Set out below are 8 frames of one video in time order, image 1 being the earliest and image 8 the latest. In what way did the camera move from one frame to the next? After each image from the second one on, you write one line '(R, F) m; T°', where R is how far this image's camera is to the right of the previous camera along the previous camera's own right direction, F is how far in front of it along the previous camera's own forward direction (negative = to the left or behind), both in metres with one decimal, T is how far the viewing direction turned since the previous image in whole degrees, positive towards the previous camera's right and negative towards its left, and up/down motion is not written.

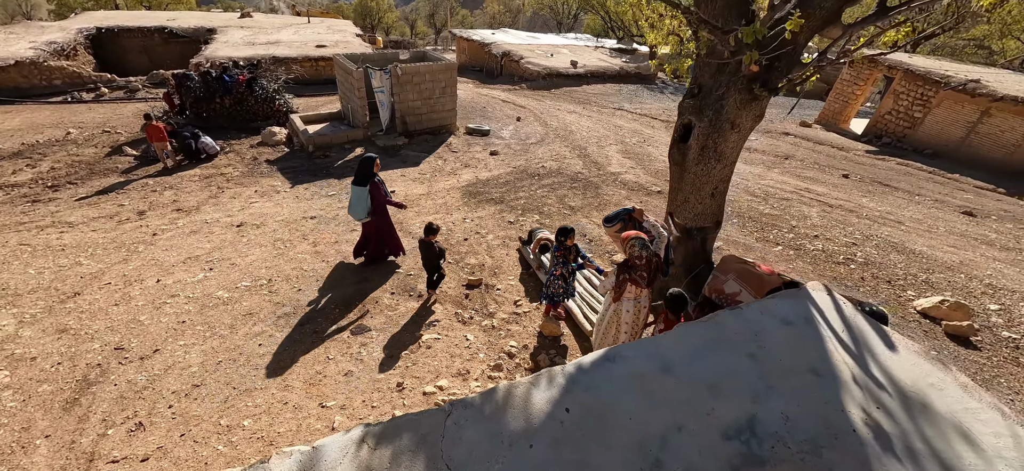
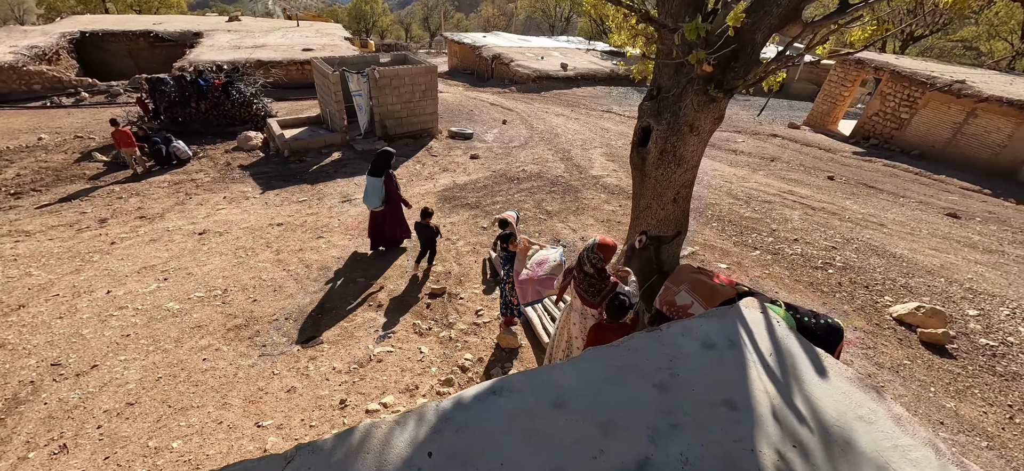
(+0.4, +0.2) m; 0°
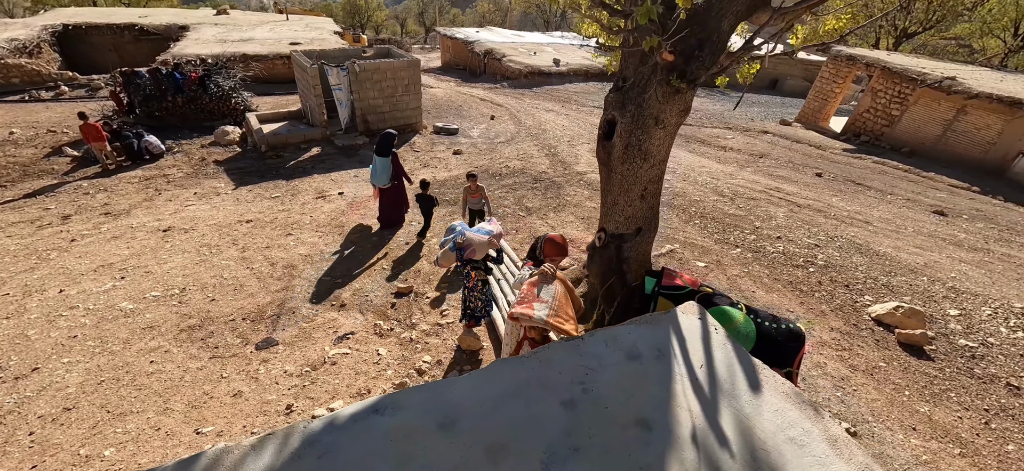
(+0.4, +0.2) m; 0°
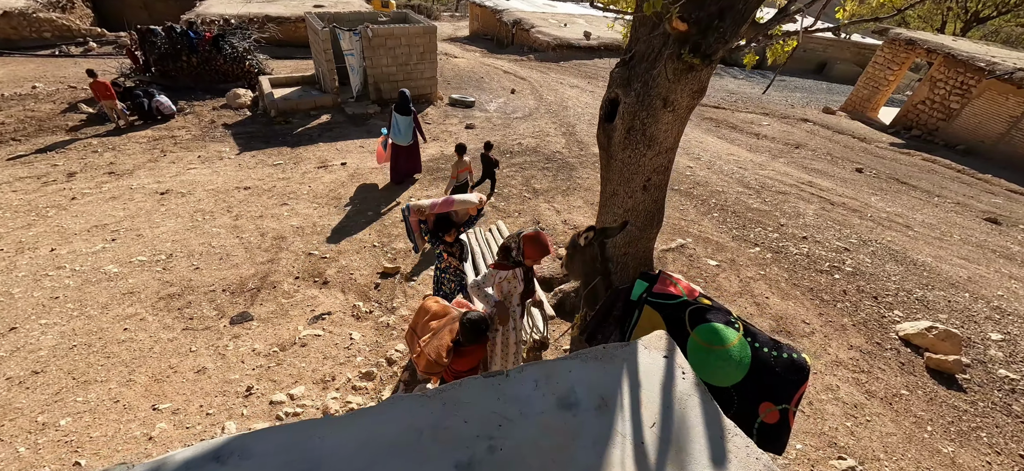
(+0.3, +0.3) m; -3°
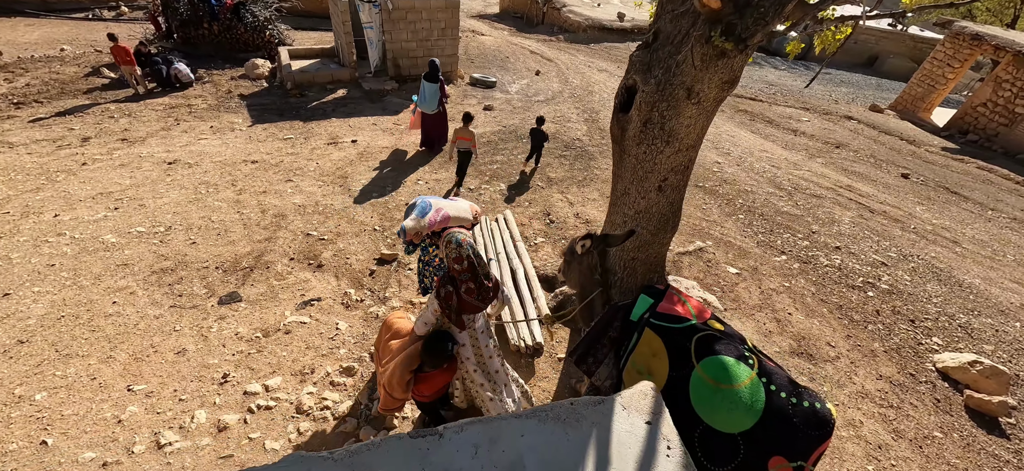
(+0.2, +0.3) m; -3°
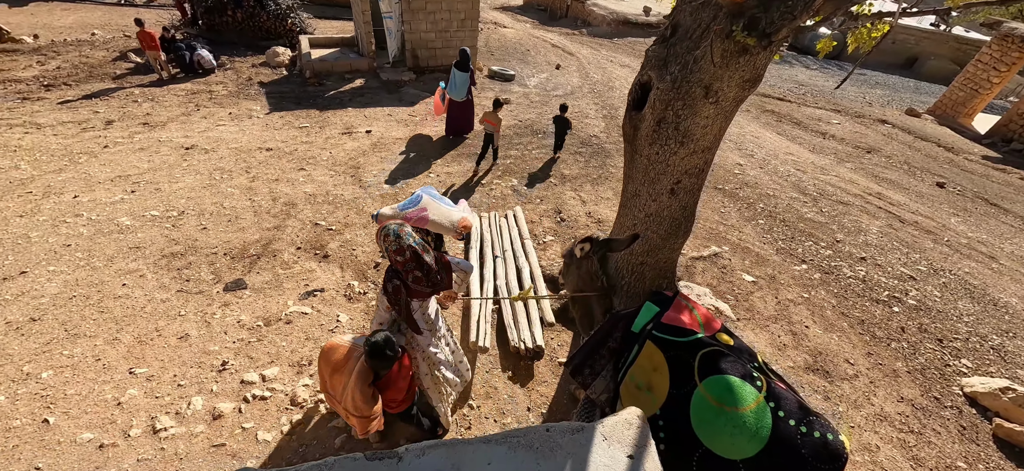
(+0.1, +0.1) m; -2°
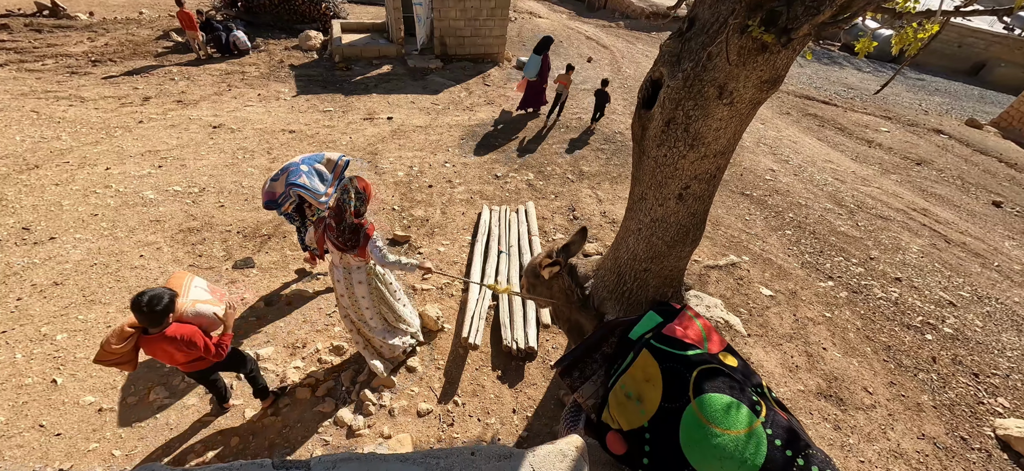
(+0.2, +0.1) m; -4°
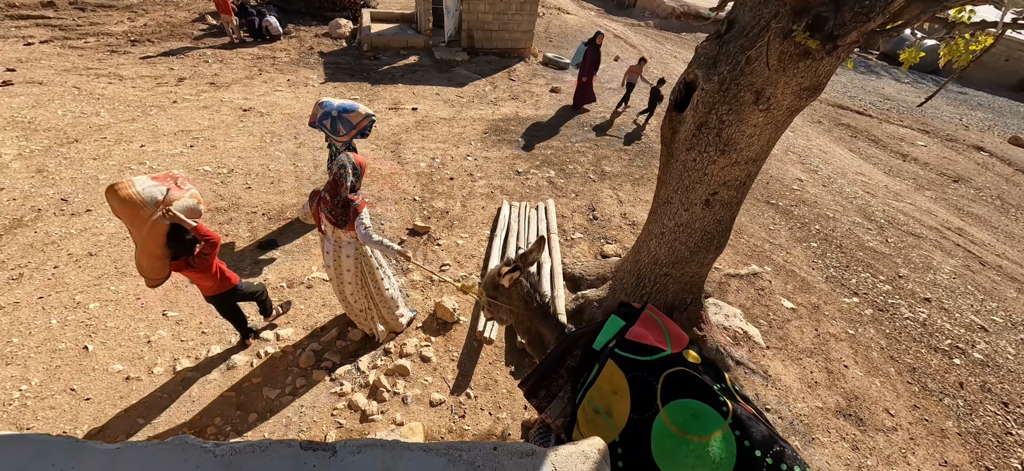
(0.0, 0.0) m; -2°
